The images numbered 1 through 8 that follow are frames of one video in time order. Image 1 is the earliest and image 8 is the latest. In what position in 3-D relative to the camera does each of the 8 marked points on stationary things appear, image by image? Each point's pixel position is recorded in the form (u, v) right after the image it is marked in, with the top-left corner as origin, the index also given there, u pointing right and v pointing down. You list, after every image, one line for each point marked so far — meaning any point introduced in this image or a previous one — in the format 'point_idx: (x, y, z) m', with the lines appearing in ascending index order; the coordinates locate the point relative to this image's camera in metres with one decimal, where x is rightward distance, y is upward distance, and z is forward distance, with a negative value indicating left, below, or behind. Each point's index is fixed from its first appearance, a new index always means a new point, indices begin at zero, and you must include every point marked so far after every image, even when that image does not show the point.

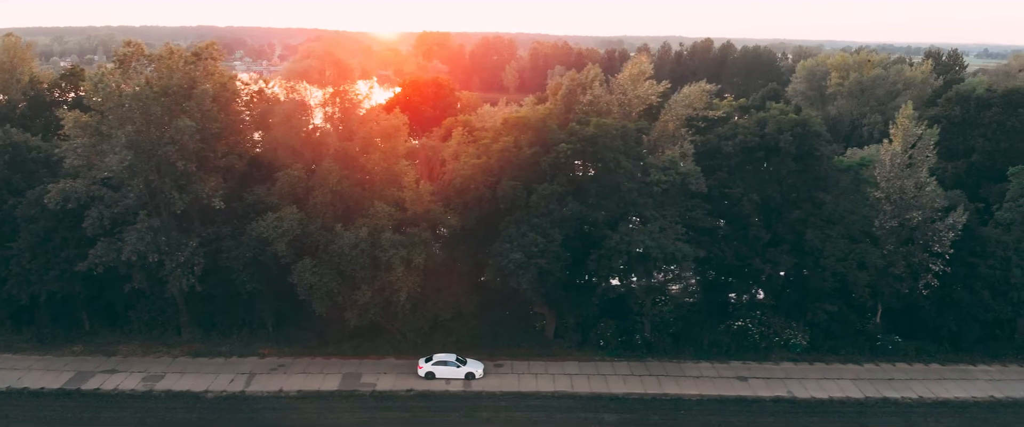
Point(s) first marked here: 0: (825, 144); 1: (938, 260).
0: (+9.1, +2.0, +19.5) m
1: (+12.4, -1.4, +19.7) m
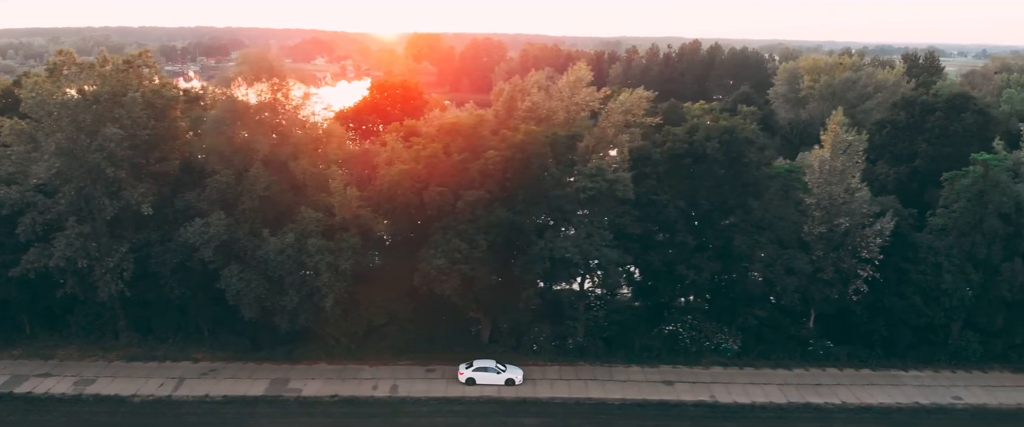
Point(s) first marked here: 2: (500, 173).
0: (+7.1, +1.9, +19.6) m
1: (+10.4, -1.5, +19.7) m
2: (-0.3, +1.1, +18.5) m
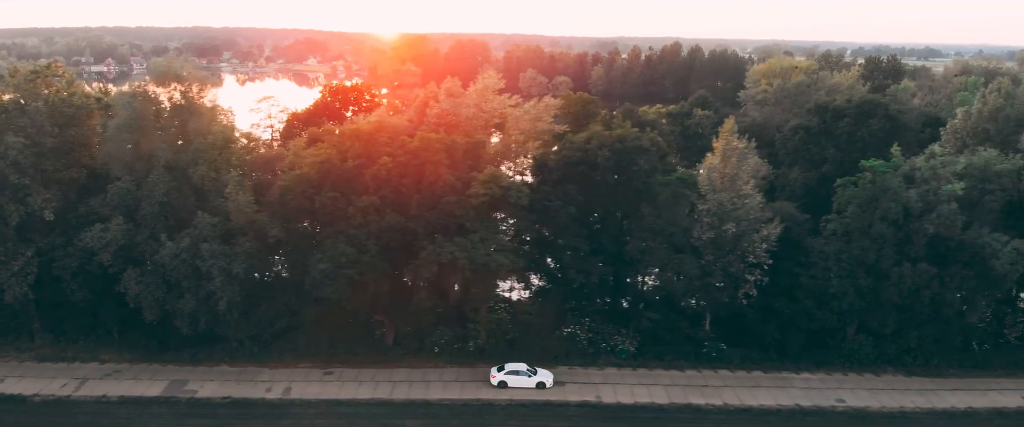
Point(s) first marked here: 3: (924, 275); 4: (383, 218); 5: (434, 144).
0: (+4.0, +1.7, +20.0) m
1: (+7.3, -1.7, +20.1) m
2: (-3.4, +1.0, +19.0) m
3: (+11.9, -1.7, +19.4) m
4: (-3.6, -0.1, +18.7) m
5: (-2.2, +2.0, +19.0) m
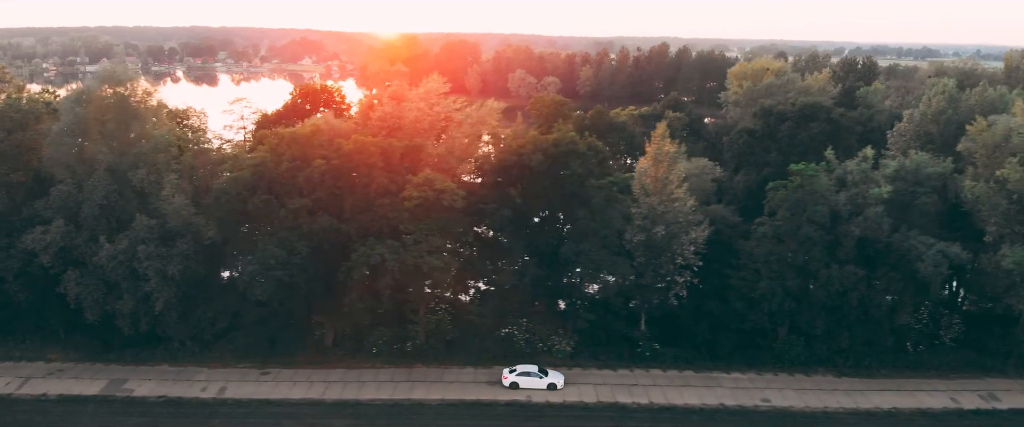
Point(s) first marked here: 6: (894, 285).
0: (+2.1, +1.6, +20.3) m
1: (+5.3, -1.8, +20.4) m
2: (-5.3, +0.9, +19.3) m
3: (+9.9, -1.8, +19.7) m
4: (-5.6, -0.2, +19.1) m
5: (-4.2, +1.9, +19.4) m
6: (+11.1, -2.1, +19.8) m
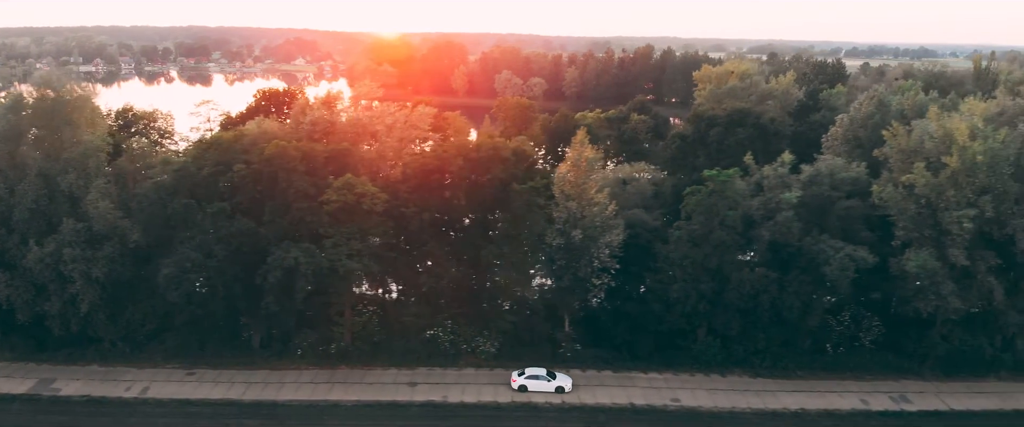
0: (-0.4, +1.5, +20.8) m
1: (+2.9, -1.9, +20.9) m
2: (-7.8, +0.8, +19.8) m
3: (+7.5, -2.0, +20.2) m
4: (-8.1, -0.3, +19.6) m
5: (-6.6, +1.8, +19.9) m
6: (+8.7, -2.2, +20.2) m
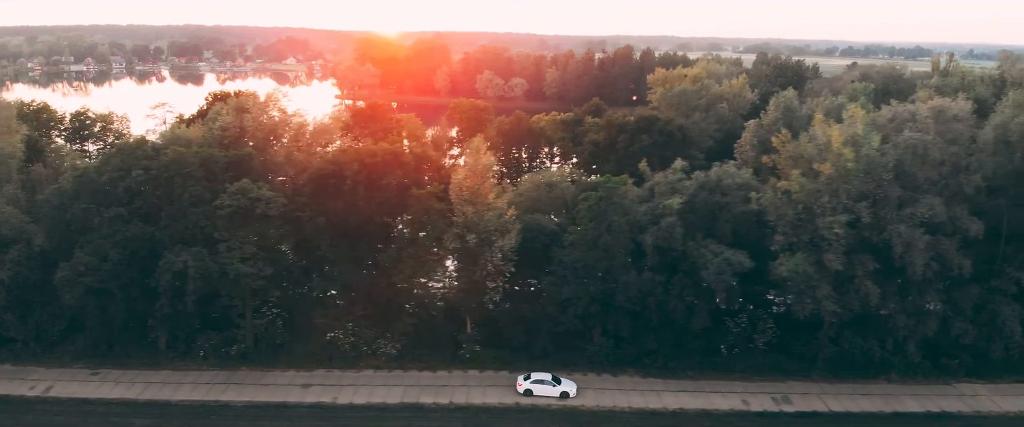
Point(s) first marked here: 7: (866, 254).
0: (-3.7, +1.3, +21.4) m
1: (-0.4, -2.1, +21.5) m
2: (-11.1, +0.6, +20.5) m
3: (+4.2, -2.1, +20.7) m
4: (-11.4, -0.5, +20.2) m
5: (-9.9, +1.6, +20.5) m
6: (+5.4, -2.4, +20.8) m
7: (+10.4, -1.2, +20.0) m
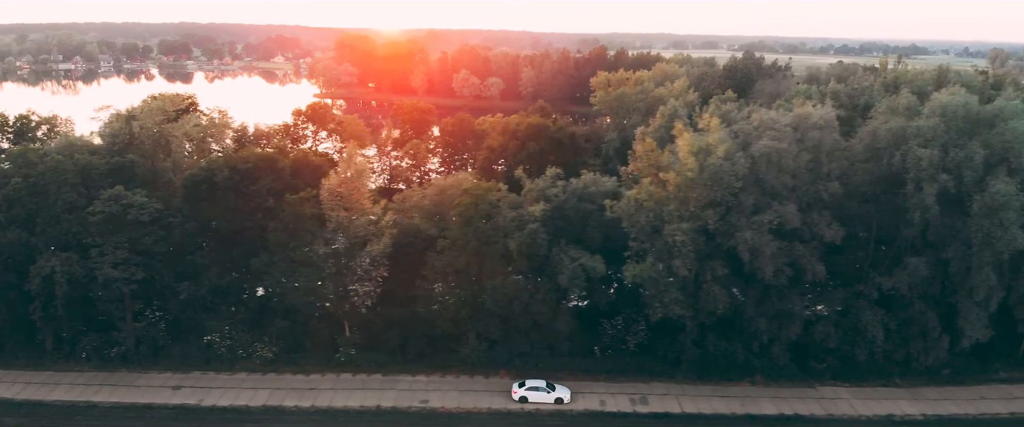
0: (-7.9, +1.1, +22.0) m
1: (-4.6, -2.3, +22.1) m
2: (-15.3, +0.4, +21.1) m
3: (0.0, -2.3, +21.3) m
4: (-15.6, -0.6, +20.9) m
5: (-14.1, +1.5, +21.1) m
6: (+1.2, -2.6, +21.3) m
7: (+6.3, -1.4, +20.6) m
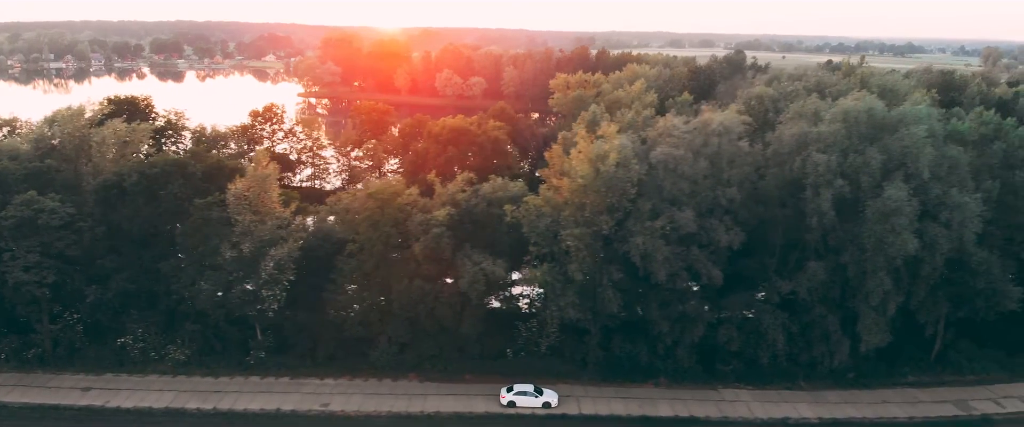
0: (-10.9, +1.0, +22.4) m
1: (-7.6, -2.4, +22.5) m
2: (-18.3, +0.3, +21.6) m
3: (-3.0, -2.5, +21.6) m
4: (-18.6, -0.8, +21.3) m
5: (-17.1, +1.3, +21.6) m
6: (-1.9, -2.7, +21.7) m
7: (+3.2, -1.6, +20.9) m
